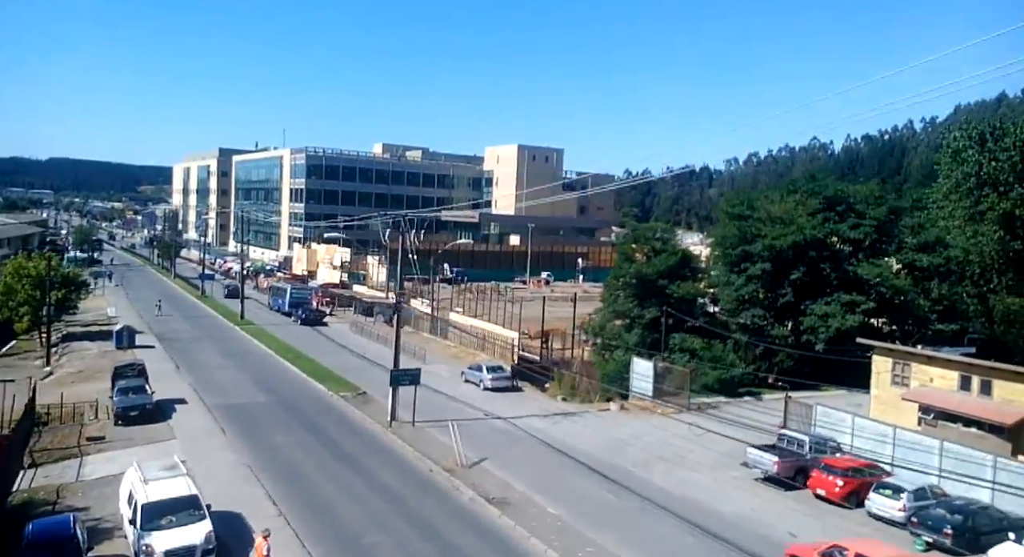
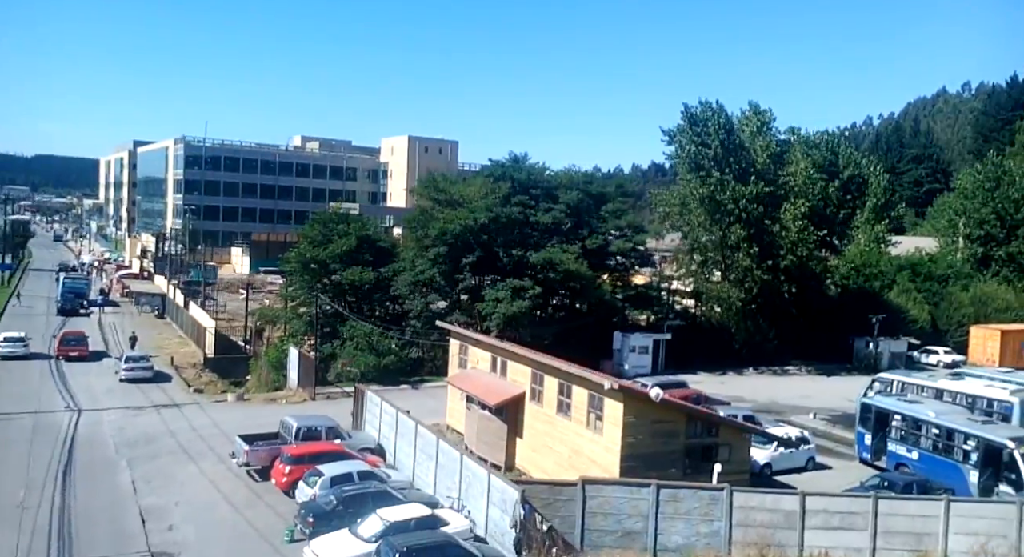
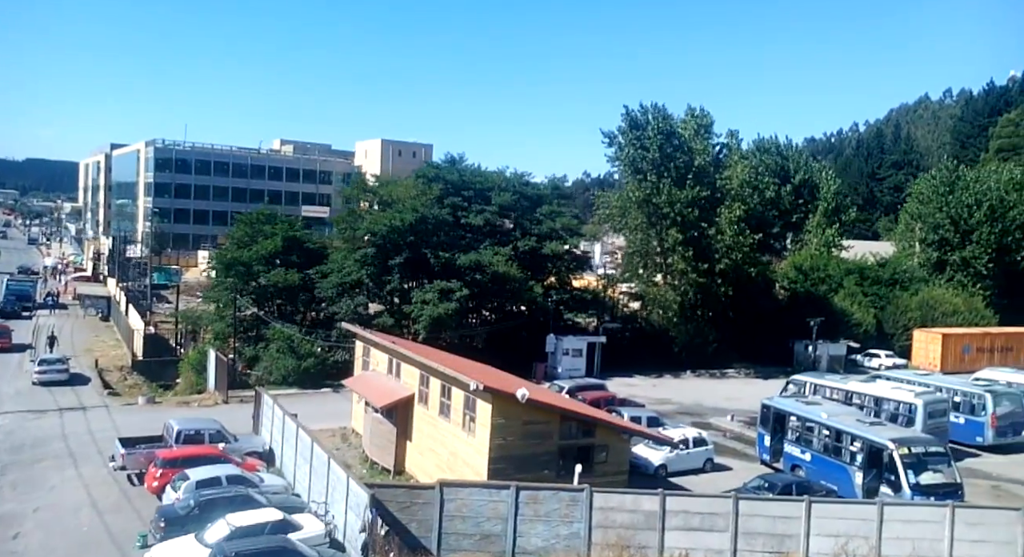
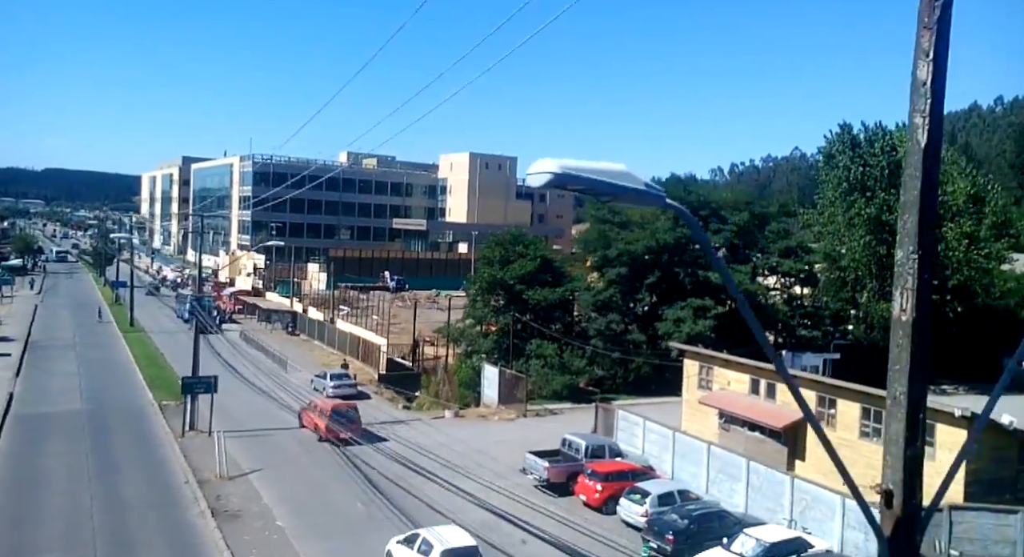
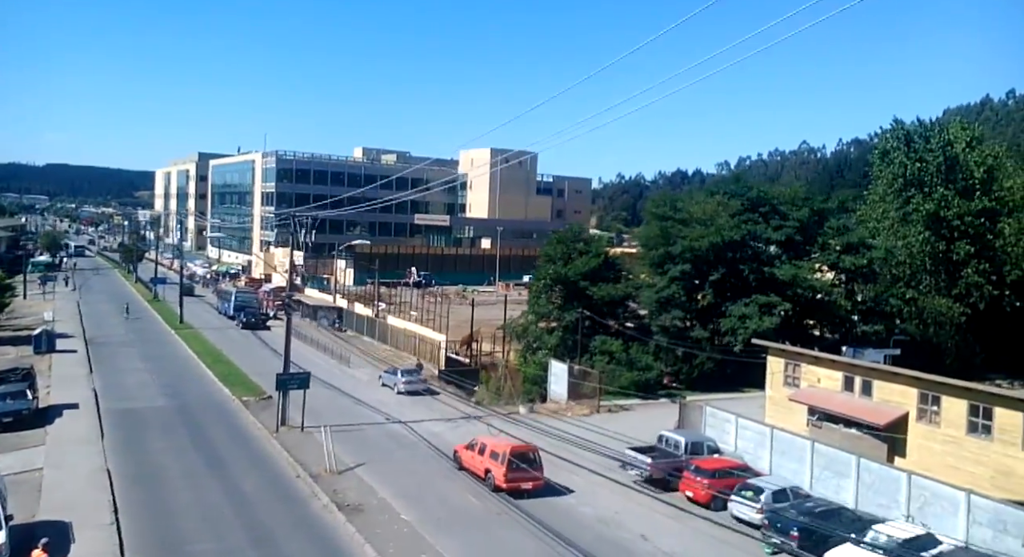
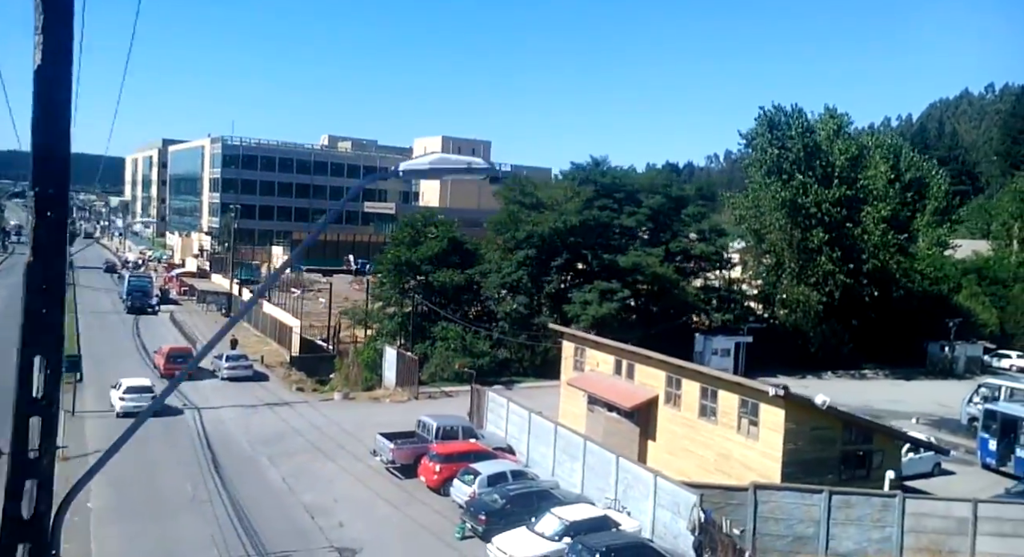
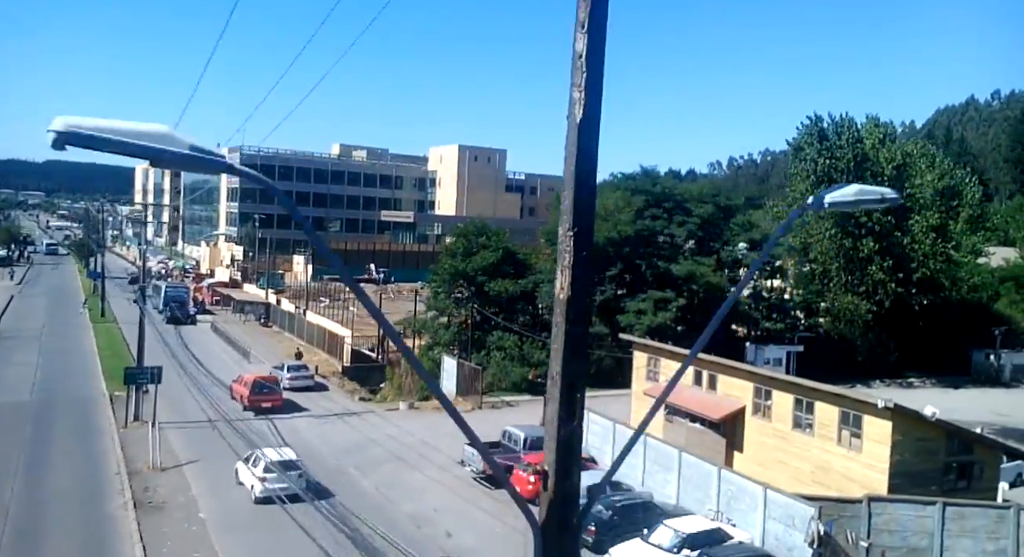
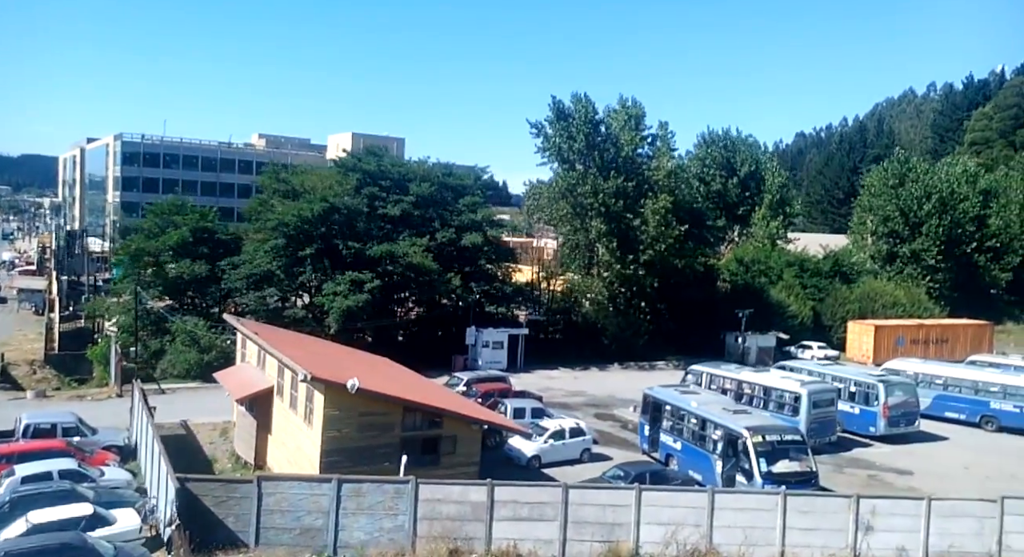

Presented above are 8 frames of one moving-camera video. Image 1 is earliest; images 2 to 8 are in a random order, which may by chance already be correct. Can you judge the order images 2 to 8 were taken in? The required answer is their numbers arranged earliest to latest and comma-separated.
5, 4, 7, 6, 2, 3, 8
